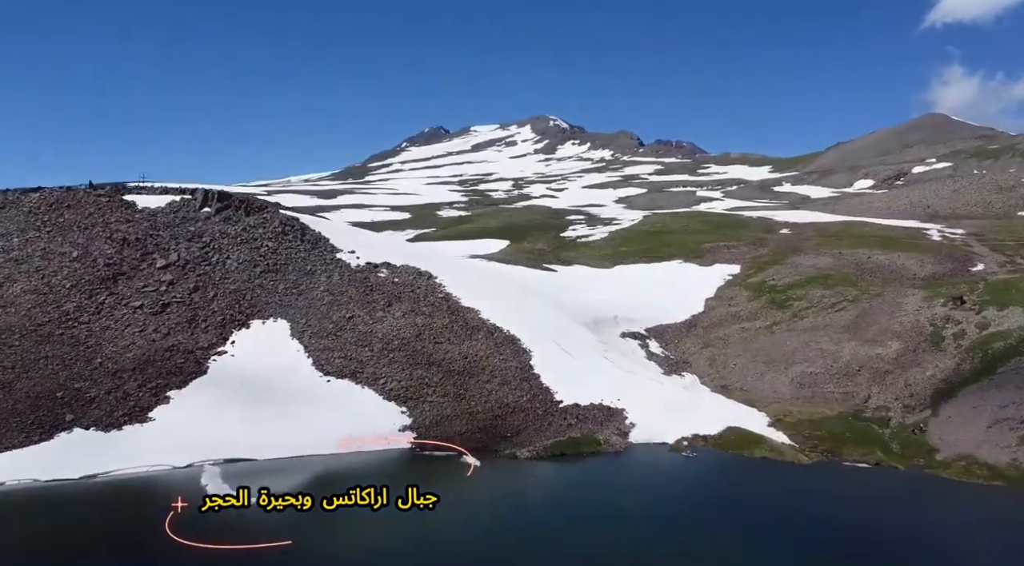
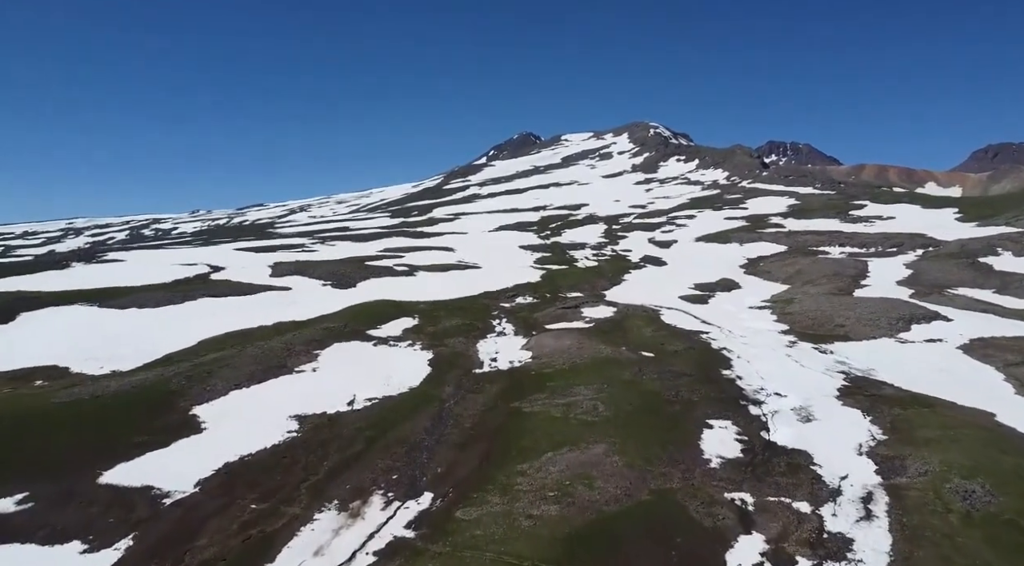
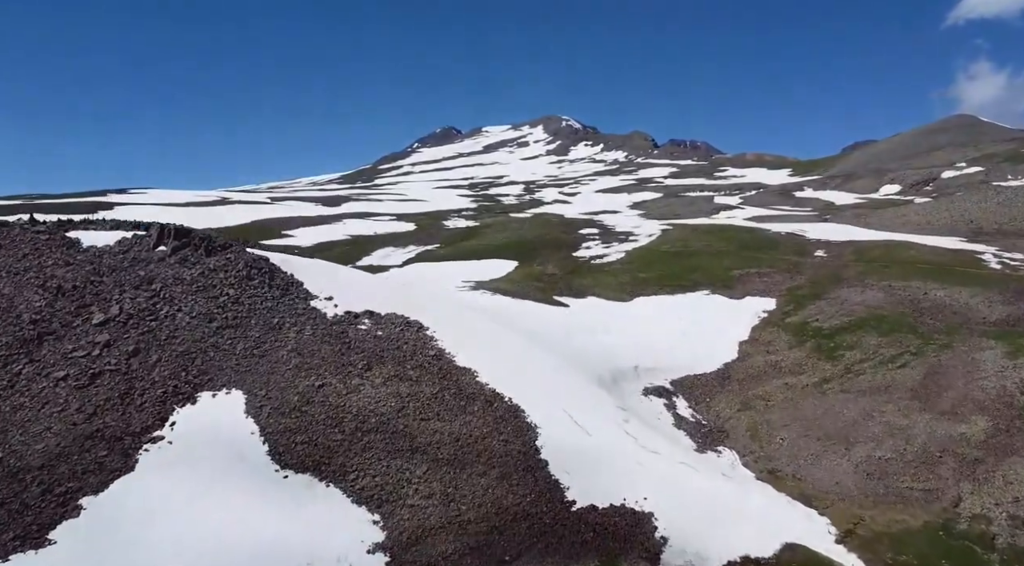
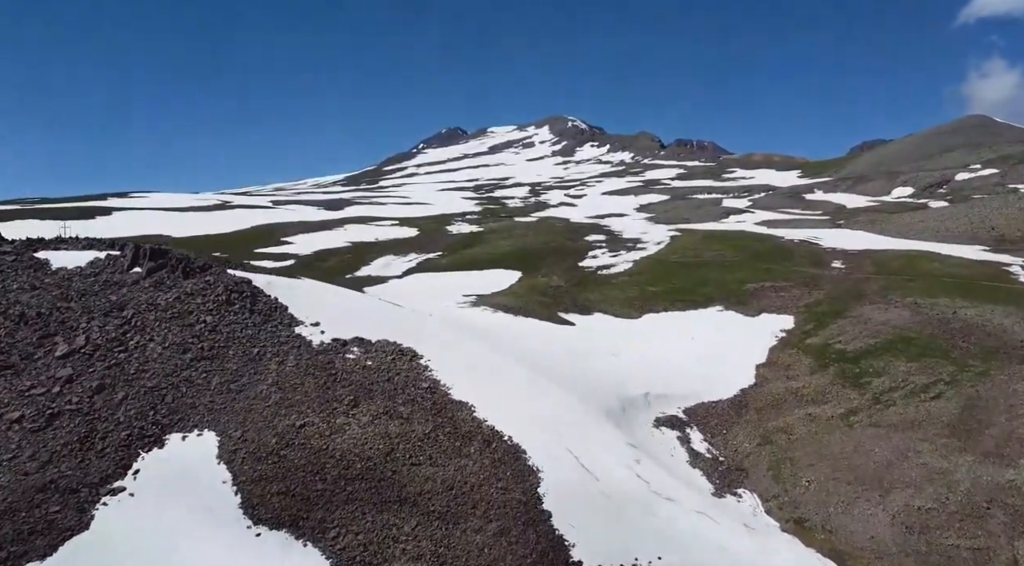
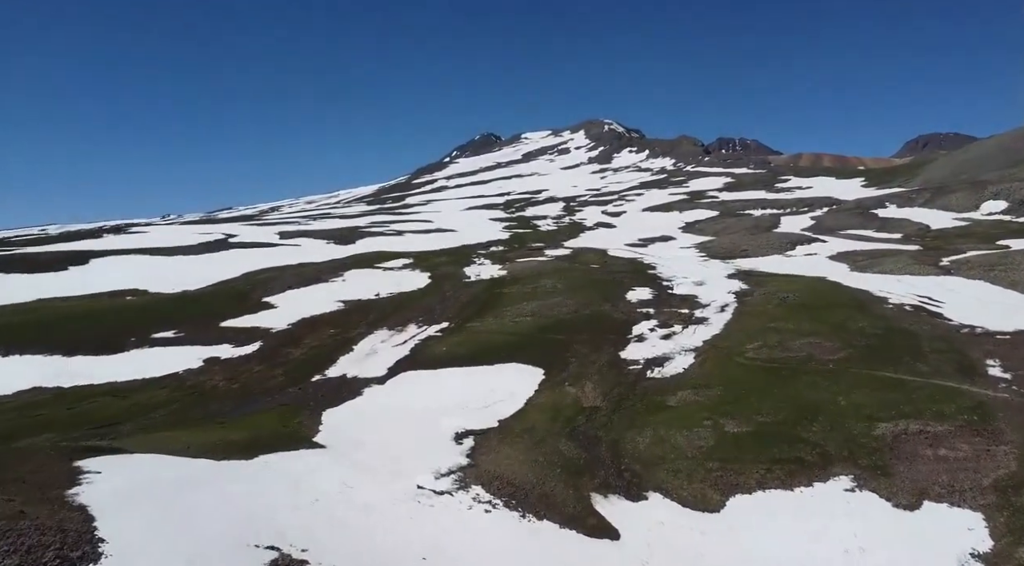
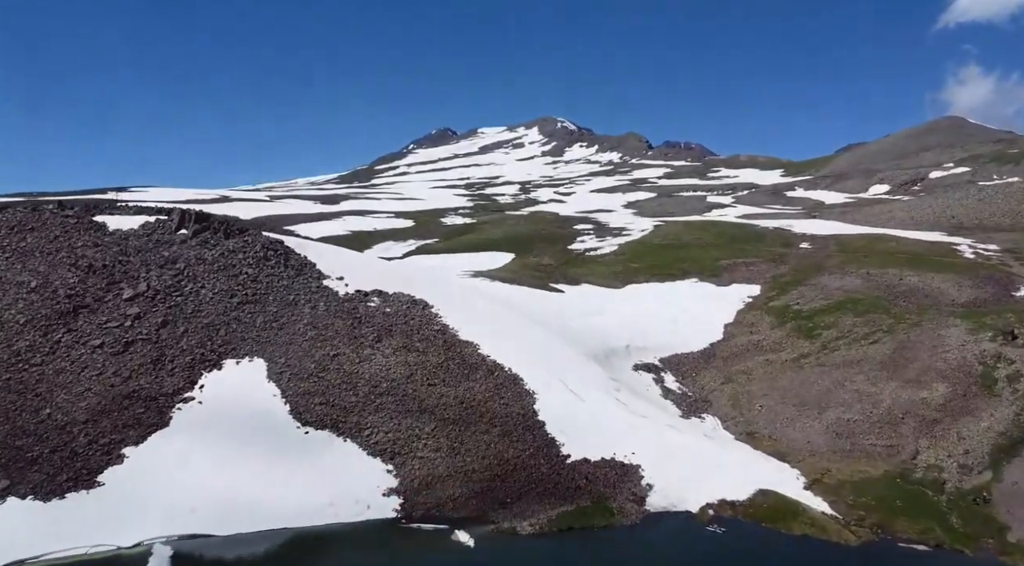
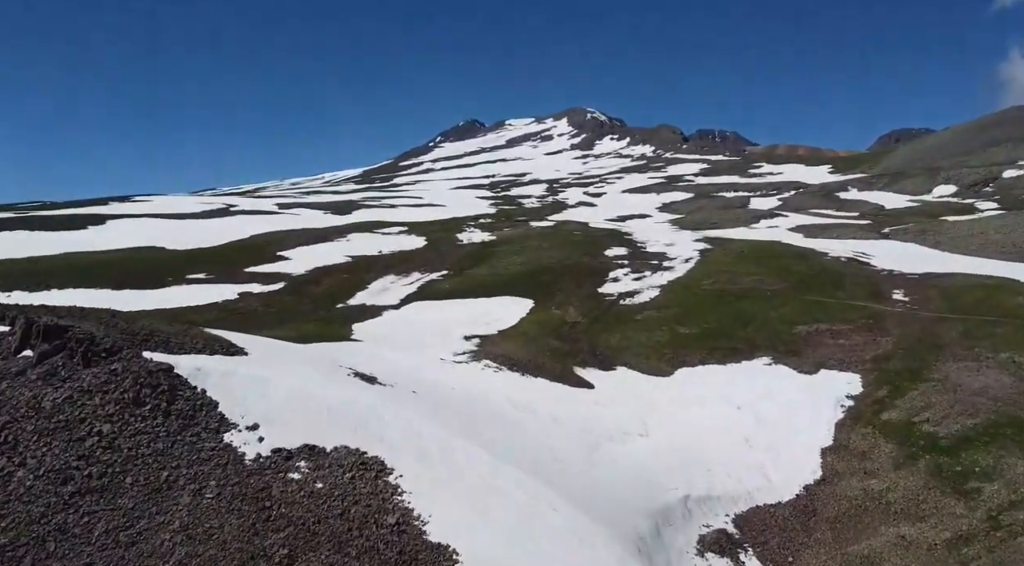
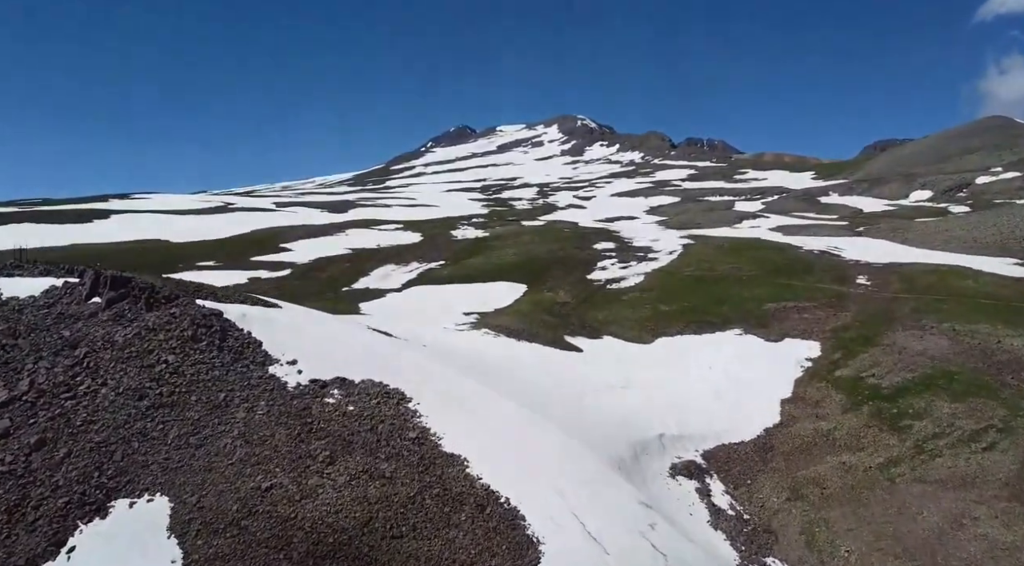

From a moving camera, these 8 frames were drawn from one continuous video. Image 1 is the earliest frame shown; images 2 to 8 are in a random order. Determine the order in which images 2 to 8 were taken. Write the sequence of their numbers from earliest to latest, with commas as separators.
6, 3, 4, 8, 7, 5, 2
